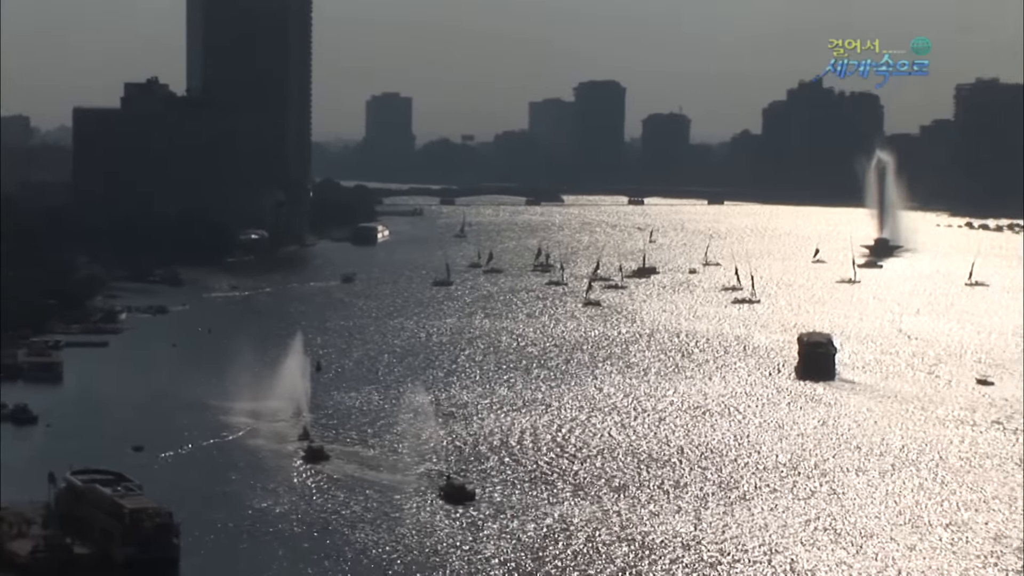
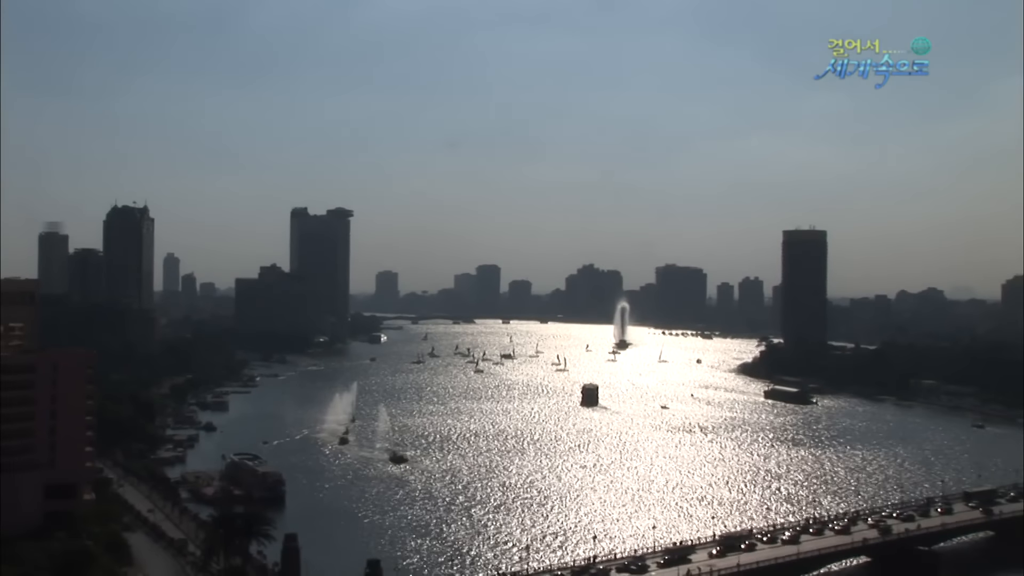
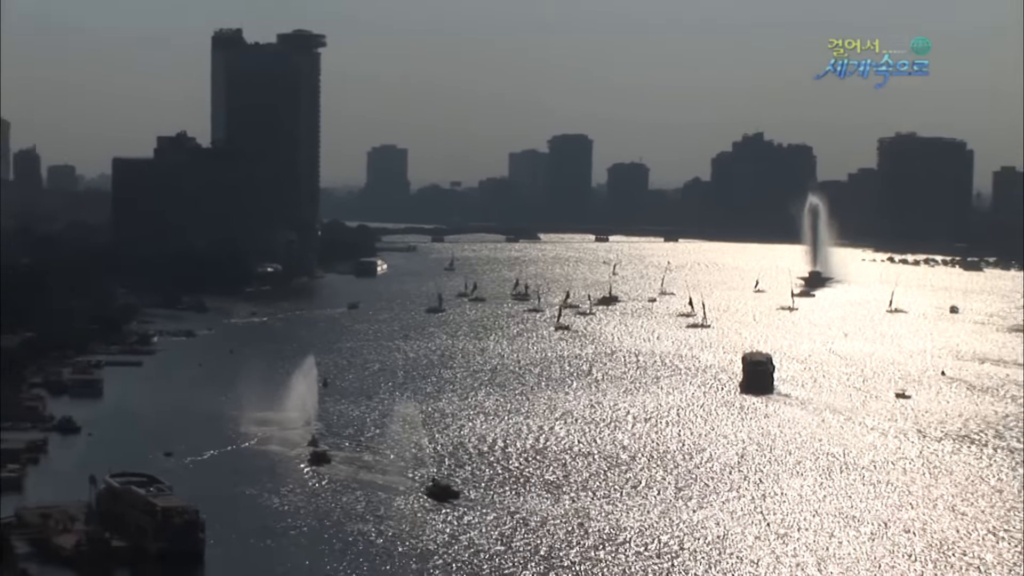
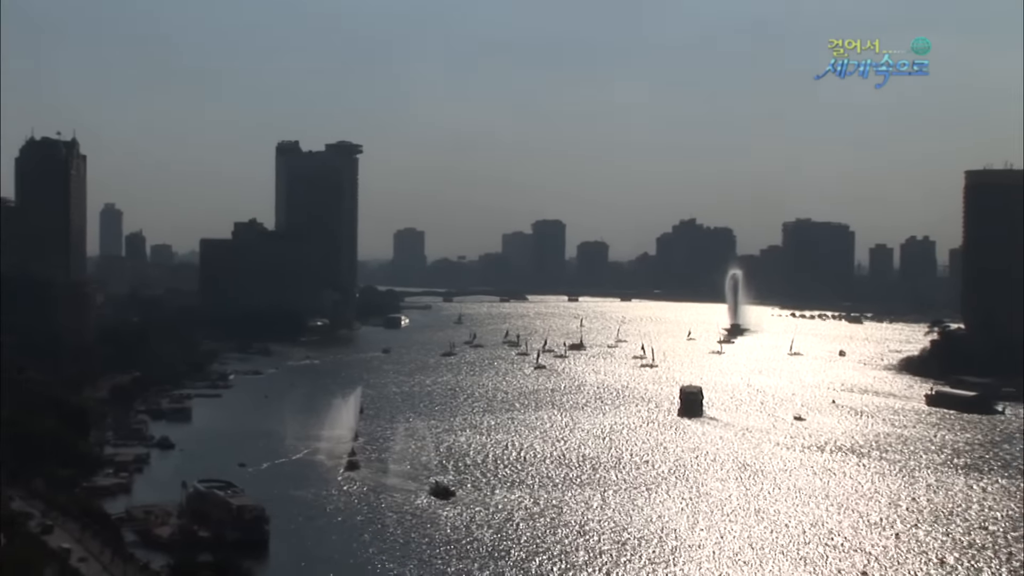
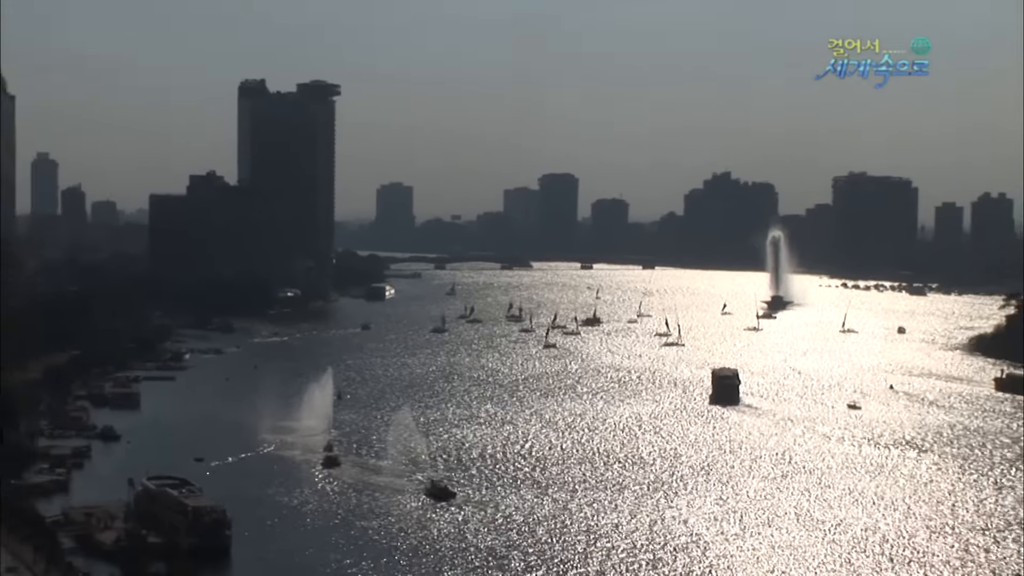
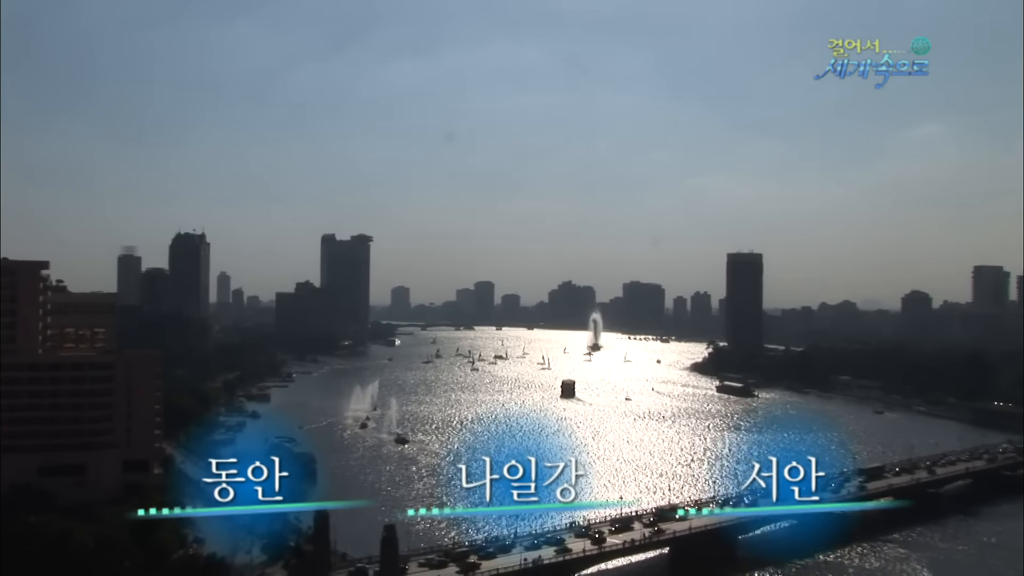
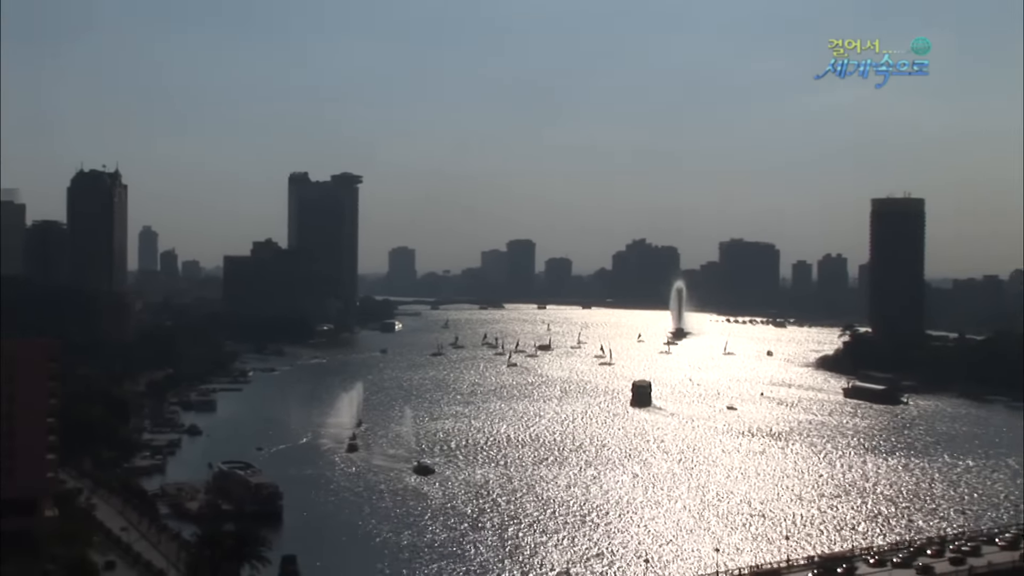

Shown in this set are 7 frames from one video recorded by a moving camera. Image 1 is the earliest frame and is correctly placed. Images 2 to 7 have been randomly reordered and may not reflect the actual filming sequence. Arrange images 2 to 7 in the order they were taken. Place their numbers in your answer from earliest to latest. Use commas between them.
3, 5, 4, 7, 2, 6
